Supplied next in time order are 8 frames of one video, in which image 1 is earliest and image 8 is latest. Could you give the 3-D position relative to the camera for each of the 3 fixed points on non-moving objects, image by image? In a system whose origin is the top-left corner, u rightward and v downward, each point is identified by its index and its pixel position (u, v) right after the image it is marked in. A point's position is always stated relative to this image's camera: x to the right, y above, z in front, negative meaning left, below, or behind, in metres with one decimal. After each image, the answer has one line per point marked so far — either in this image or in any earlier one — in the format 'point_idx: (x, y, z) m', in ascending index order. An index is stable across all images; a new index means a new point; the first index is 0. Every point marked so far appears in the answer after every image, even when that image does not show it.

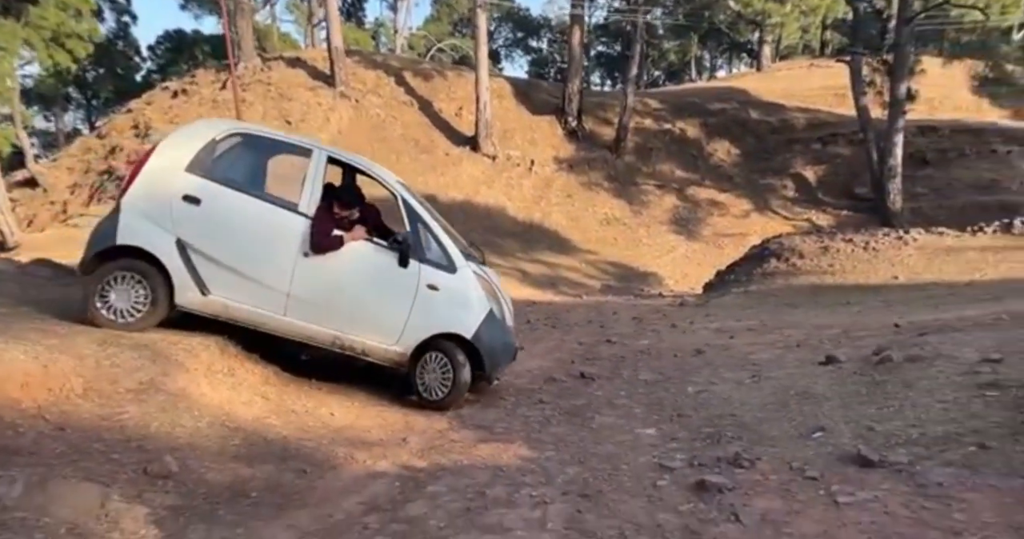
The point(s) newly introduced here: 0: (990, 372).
0: (+2.9, -0.6, +4.9) m
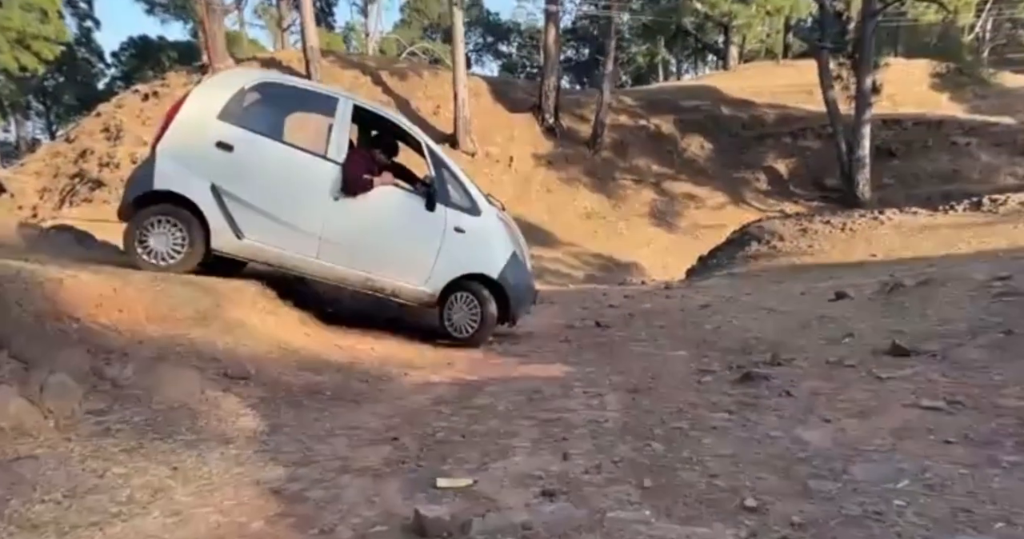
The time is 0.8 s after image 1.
0: (+3.2, -0.1, +5.5) m
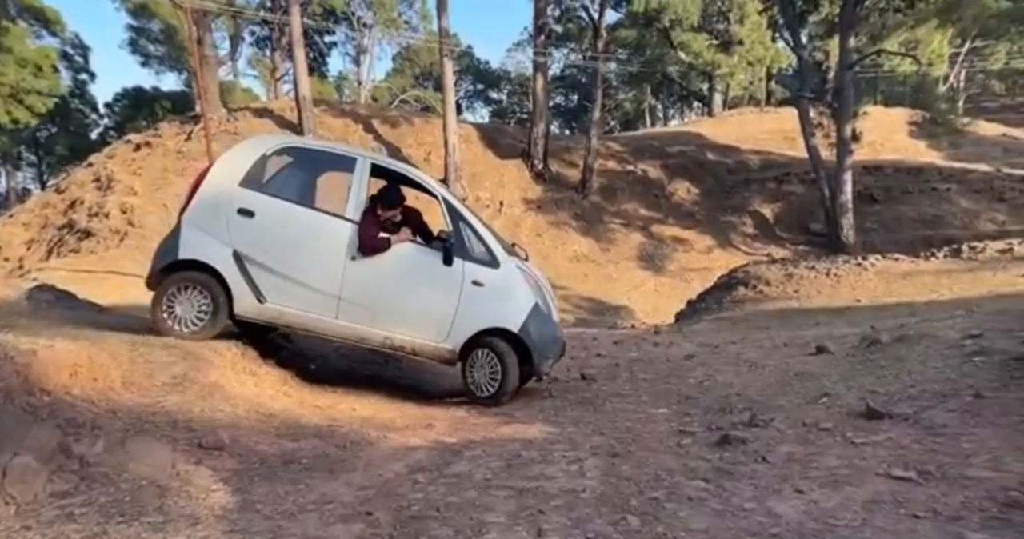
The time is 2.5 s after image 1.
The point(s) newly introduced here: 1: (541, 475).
0: (+3.1, -0.5, +5.5) m
1: (+0.2, -1.2, +4.6) m
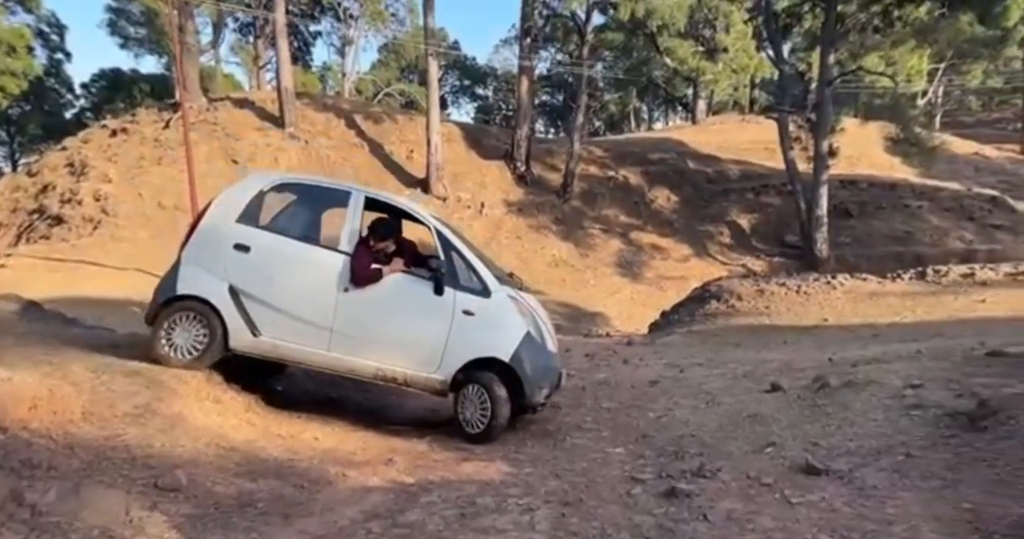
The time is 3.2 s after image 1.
0: (+2.8, -0.9, +5.7) m
1: (-0.1, -1.5, +4.7) m
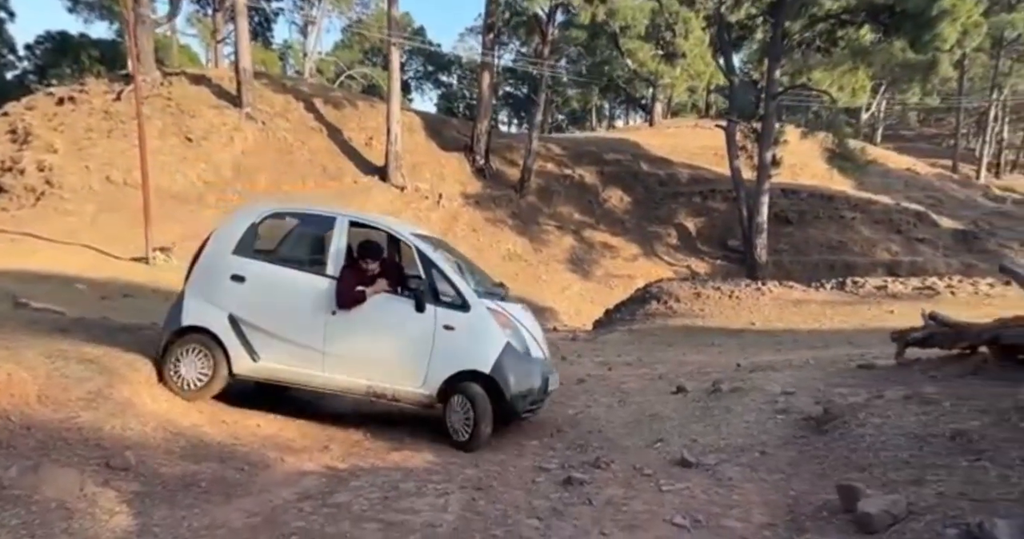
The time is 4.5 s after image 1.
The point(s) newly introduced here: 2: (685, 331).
0: (+2.2, -1.0, +6.5) m
1: (-0.7, -1.6, +5.4) m
2: (+3.4, -1.2, +16.1) m
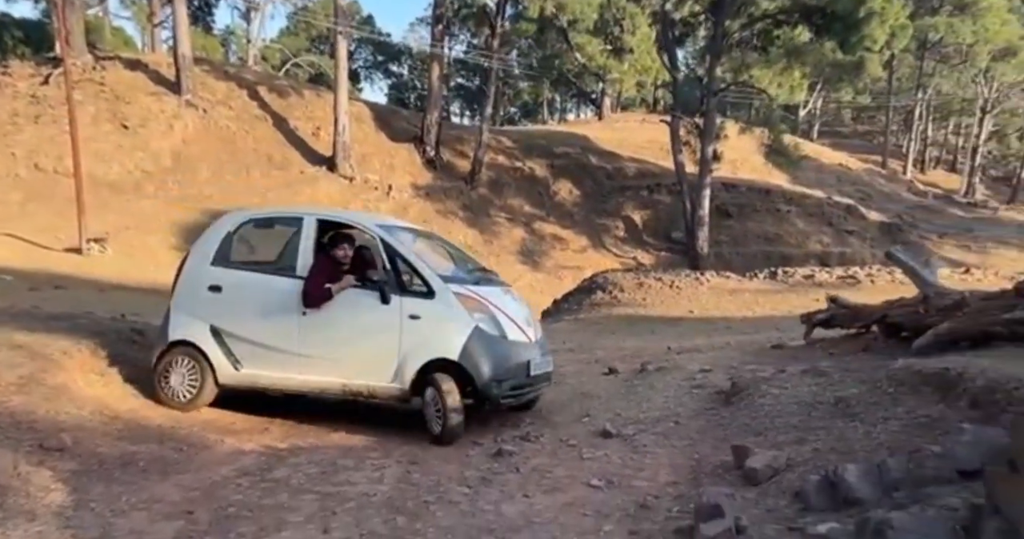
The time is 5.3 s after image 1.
0: (+1.6, -0.9, +7.0) m
1: (-1.2, -1.5, +5.8) m
2: (+2.3, -1.0, +16.7) m
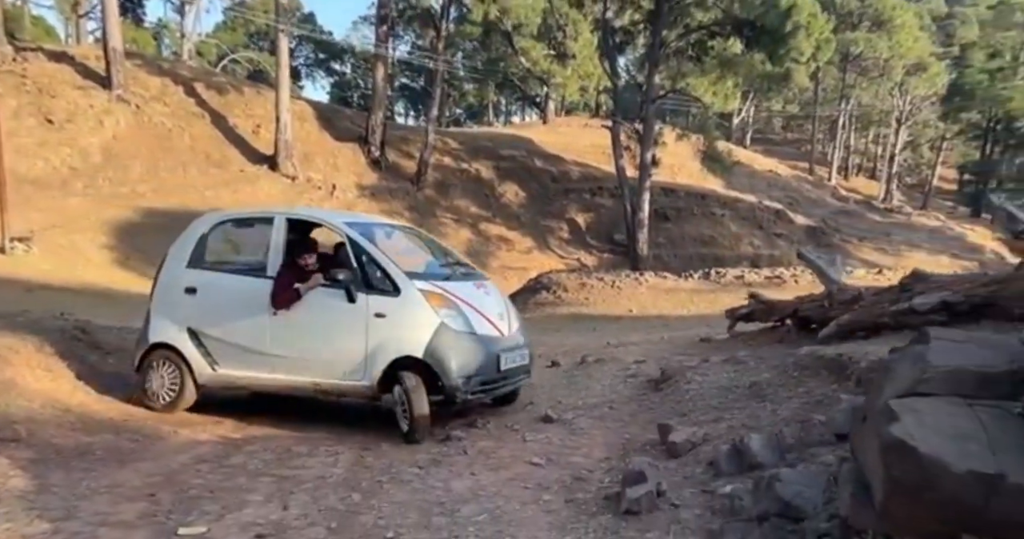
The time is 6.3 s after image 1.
0: (+1.1, -0.9, +7.6) m
1: (-1.6, -1.5, +6.2) m
2: (+1.2, -1.0, +17.3) m
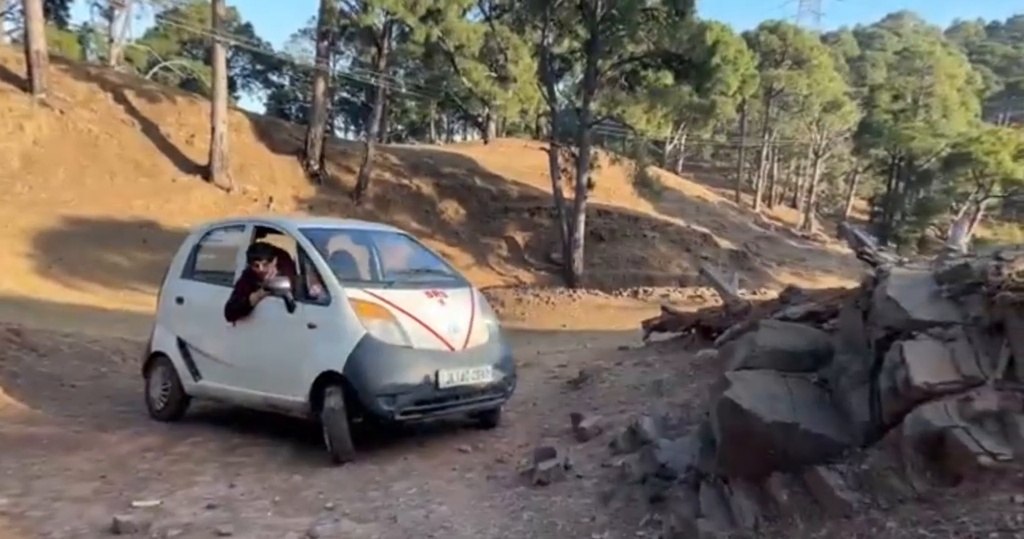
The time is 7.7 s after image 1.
0: (+0.5, -1.0, +8.3) m
1: (-2.2, -1.5, +6.7) m
2: (-0.2, -1.4, +17.9) m
